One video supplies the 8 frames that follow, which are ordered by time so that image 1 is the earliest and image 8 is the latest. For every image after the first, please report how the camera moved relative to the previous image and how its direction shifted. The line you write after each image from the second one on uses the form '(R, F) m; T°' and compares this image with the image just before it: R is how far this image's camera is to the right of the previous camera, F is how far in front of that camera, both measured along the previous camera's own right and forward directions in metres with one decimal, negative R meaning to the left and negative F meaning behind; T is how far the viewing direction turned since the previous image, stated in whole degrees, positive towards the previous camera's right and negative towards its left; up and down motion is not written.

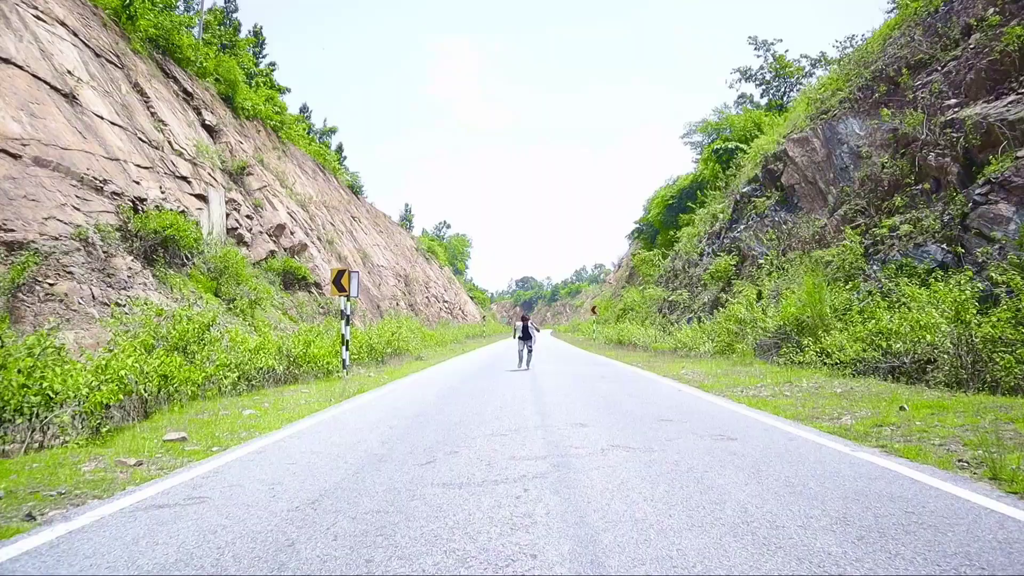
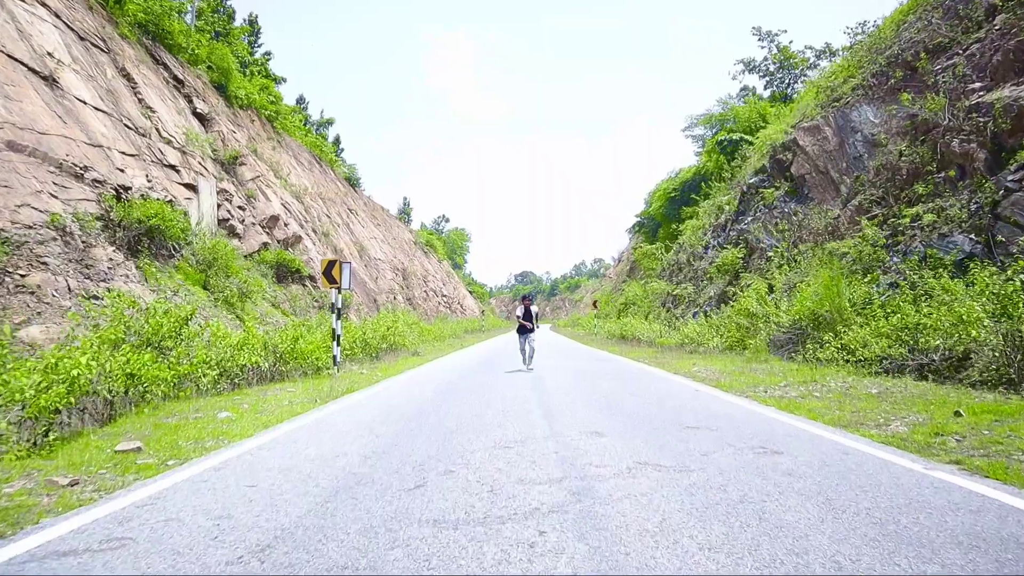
(-0.1, +0.8) m; 0°
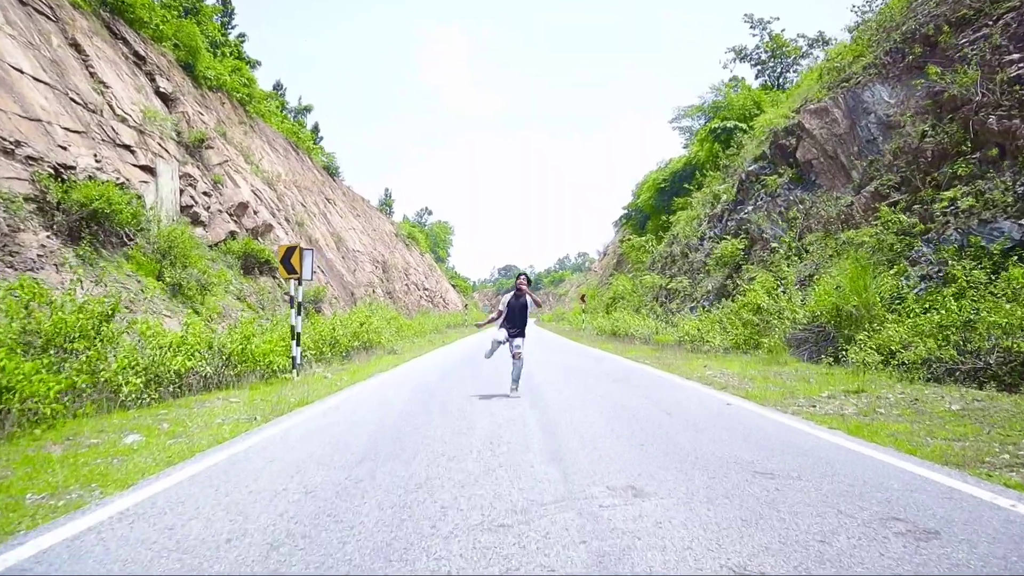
(-0.1, +1.8) m; +1°
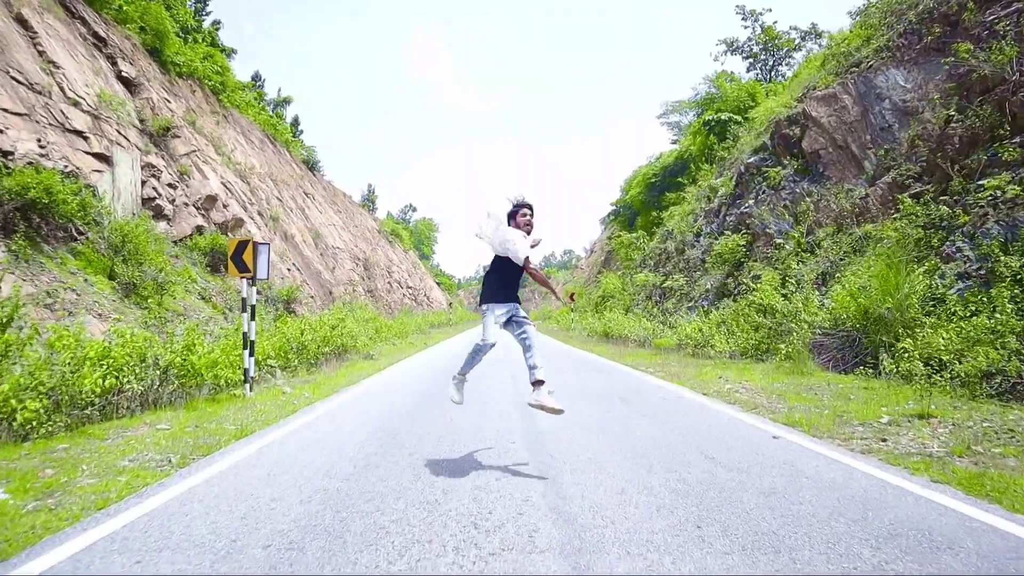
(0.0, +1.6) m; +1°
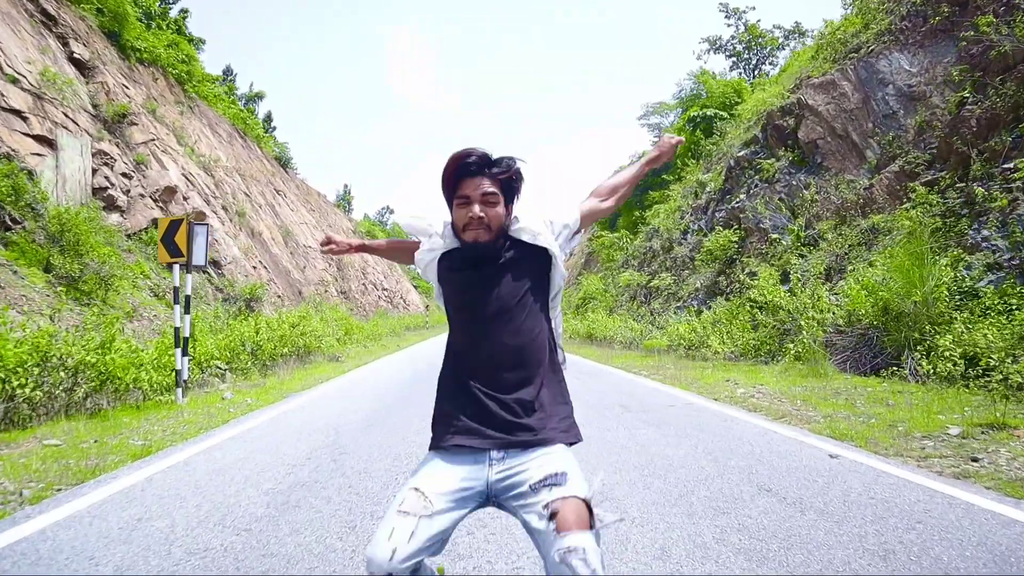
(0.0, +1.4) m; +2°
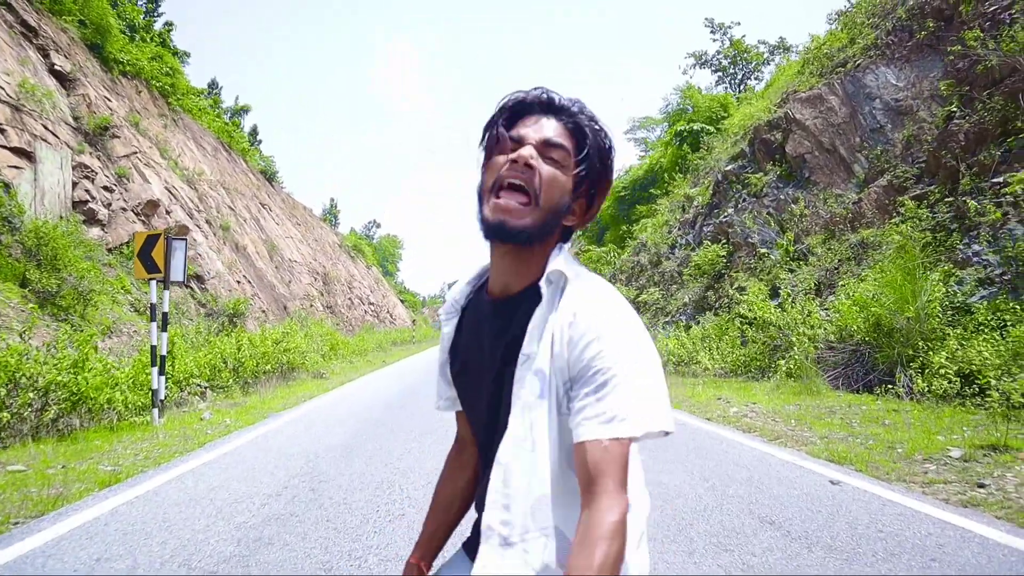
(0.0, +0.2) m; +1°
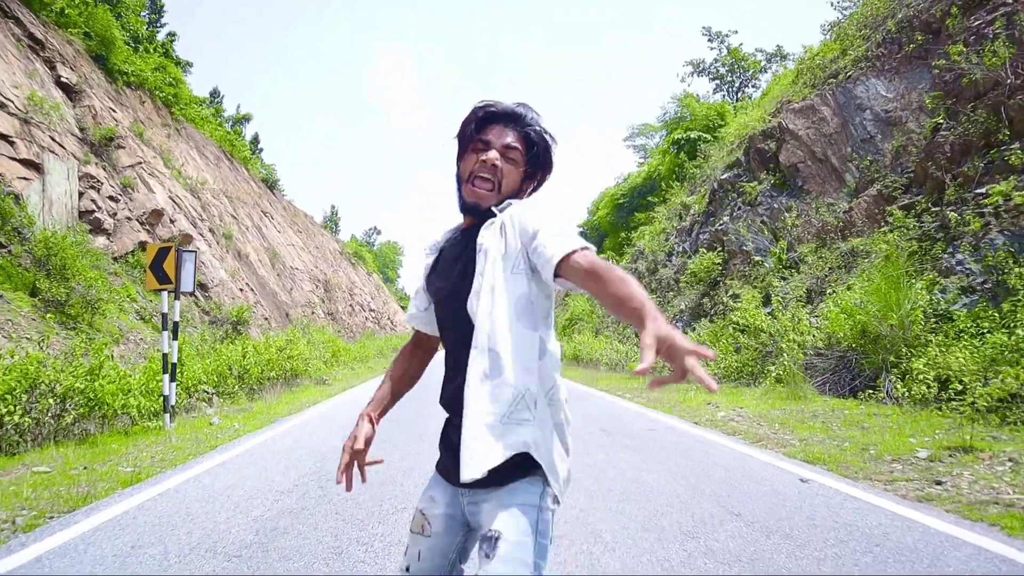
(+0.1, -0.4) m; 0°
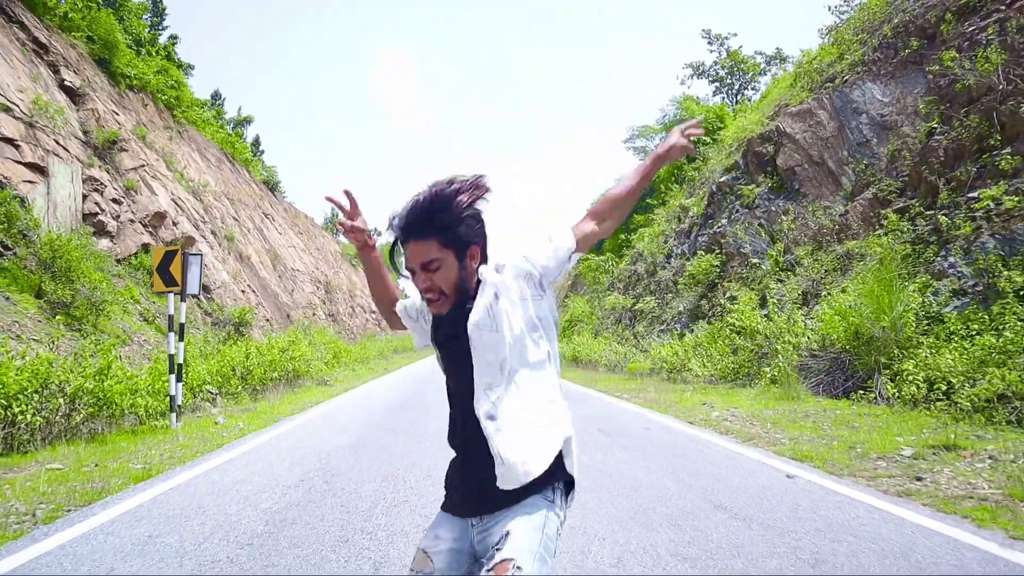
(0.0, -0.2) m; 0°
